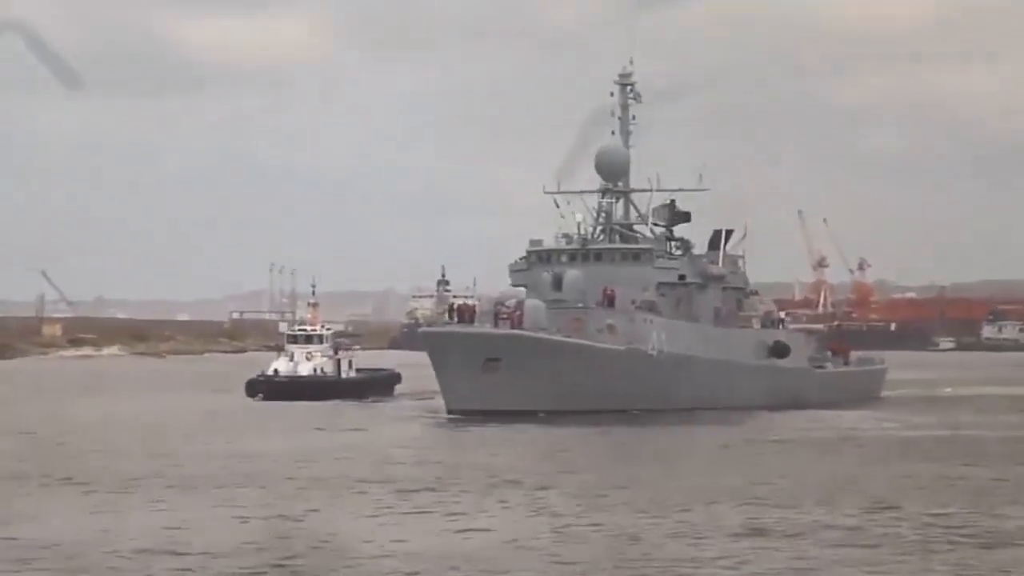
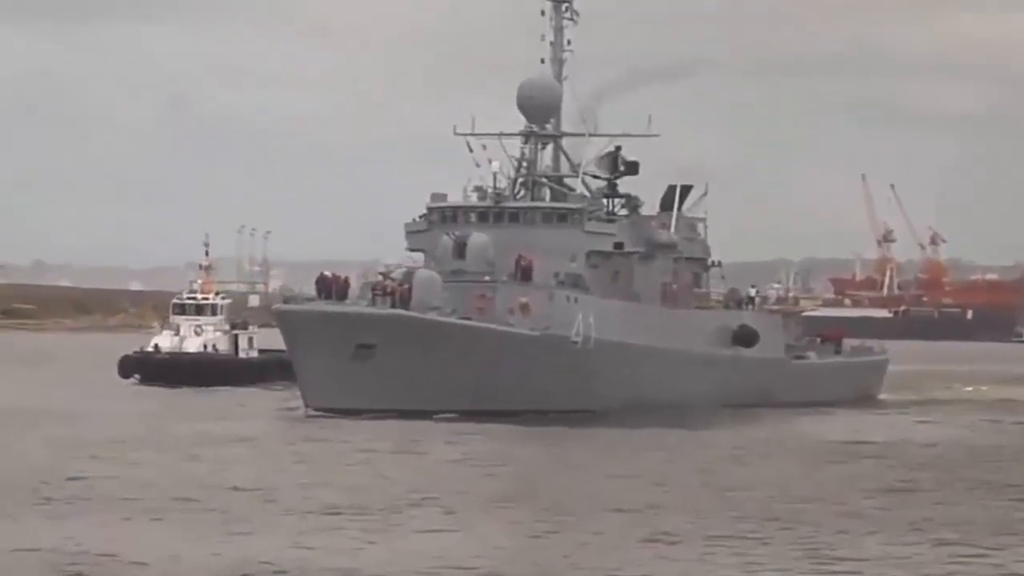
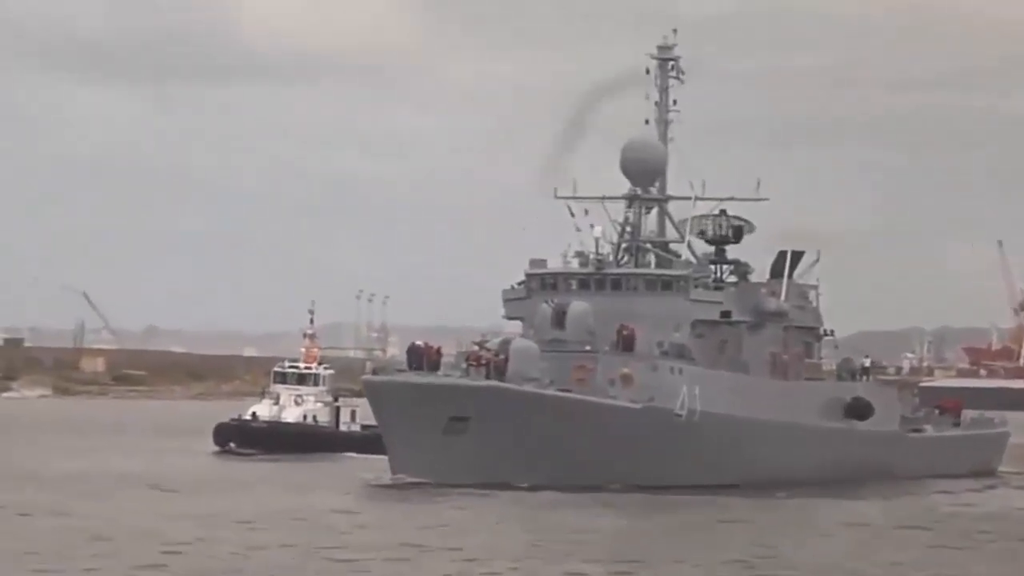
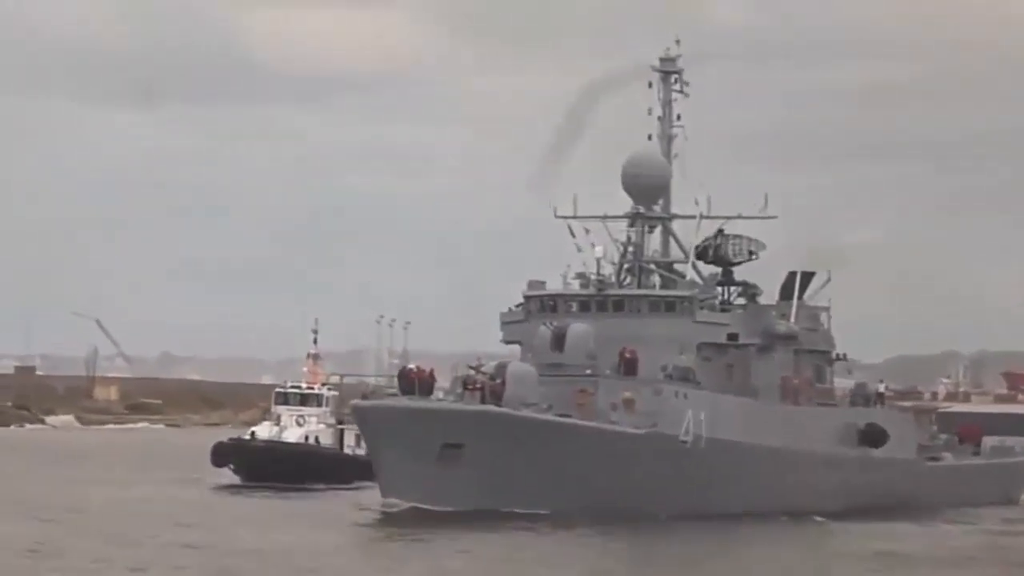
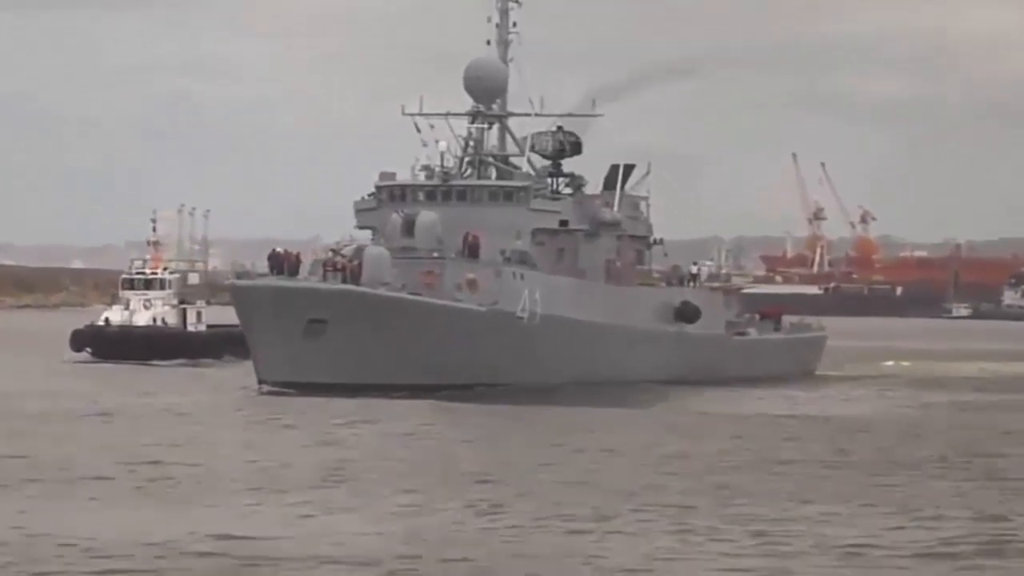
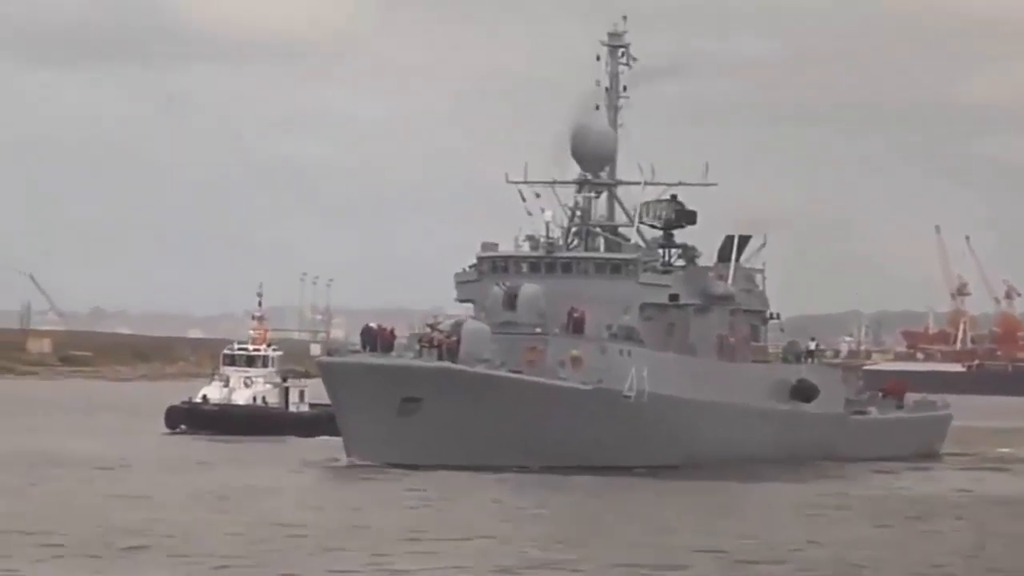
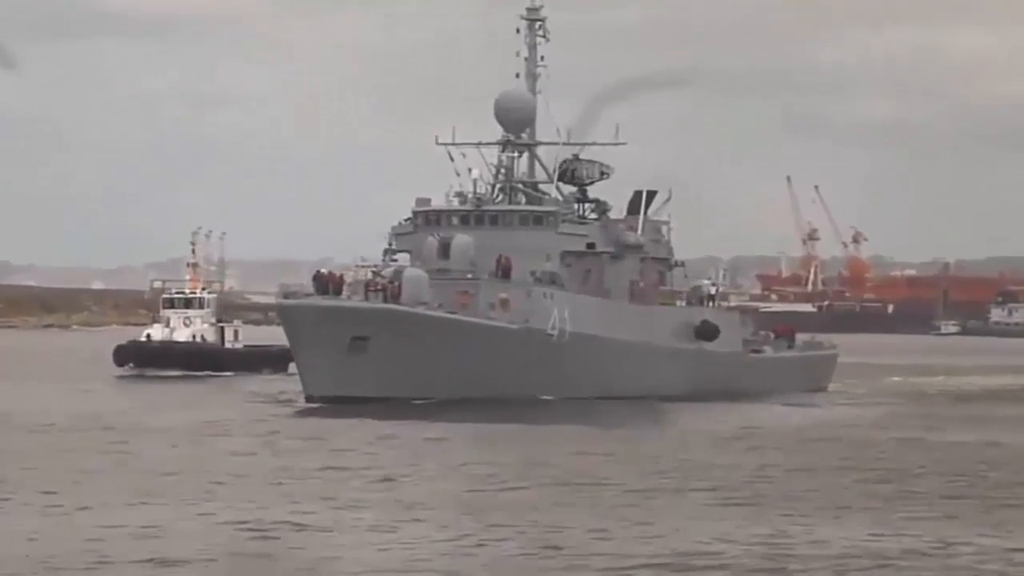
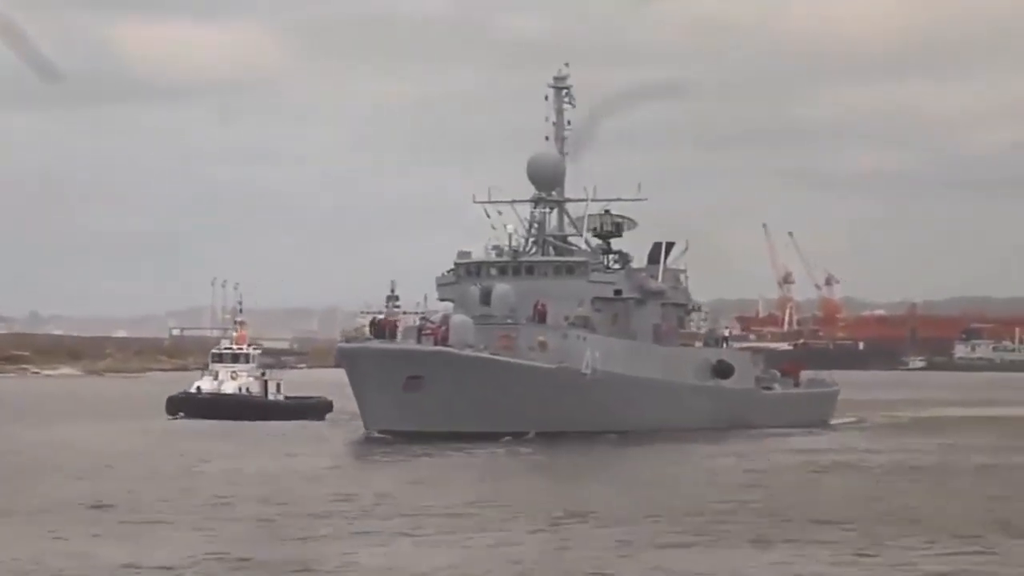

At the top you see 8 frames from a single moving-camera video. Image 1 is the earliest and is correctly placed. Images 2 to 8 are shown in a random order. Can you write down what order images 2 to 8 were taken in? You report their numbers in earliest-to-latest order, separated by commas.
8, 7, 5, 2, 6, 3, 4
